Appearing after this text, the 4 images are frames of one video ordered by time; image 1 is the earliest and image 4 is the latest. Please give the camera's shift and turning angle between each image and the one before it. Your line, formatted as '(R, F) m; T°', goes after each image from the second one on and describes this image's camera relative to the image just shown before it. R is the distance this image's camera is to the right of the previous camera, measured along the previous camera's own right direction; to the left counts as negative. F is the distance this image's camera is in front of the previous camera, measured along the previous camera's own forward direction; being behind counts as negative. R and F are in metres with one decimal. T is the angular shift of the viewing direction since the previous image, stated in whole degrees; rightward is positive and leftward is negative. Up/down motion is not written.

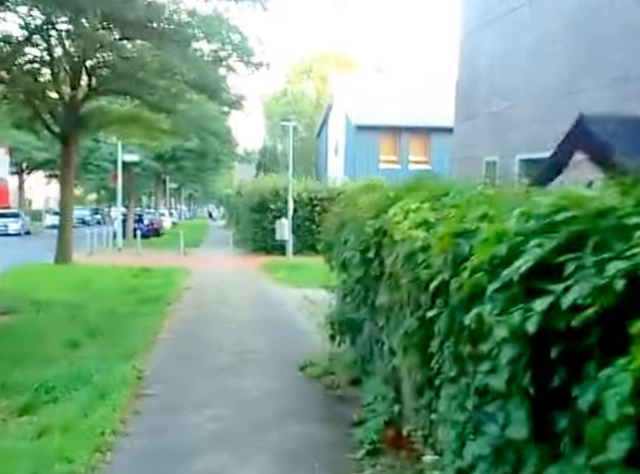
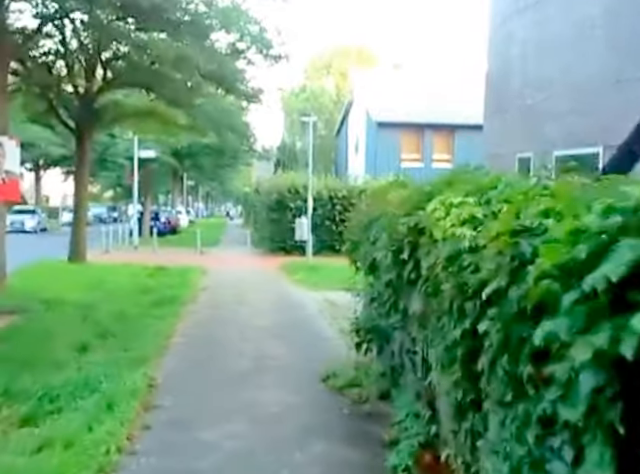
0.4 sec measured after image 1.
(-0.1, +0.7) m; -1°
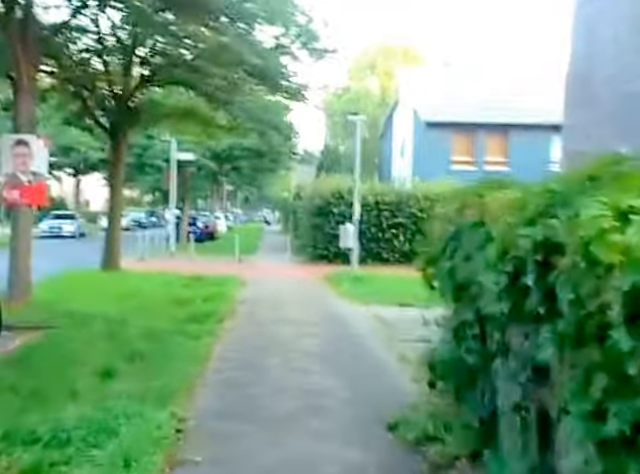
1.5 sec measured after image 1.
(-0.2, +1.5) m; -3°
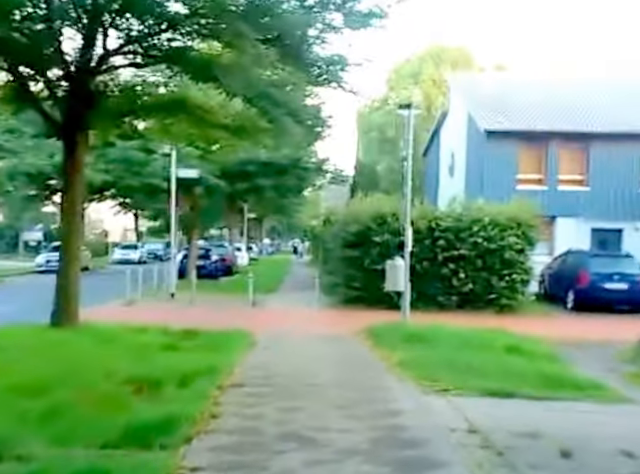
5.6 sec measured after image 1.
(-0.2, +6.5) m; -2°
